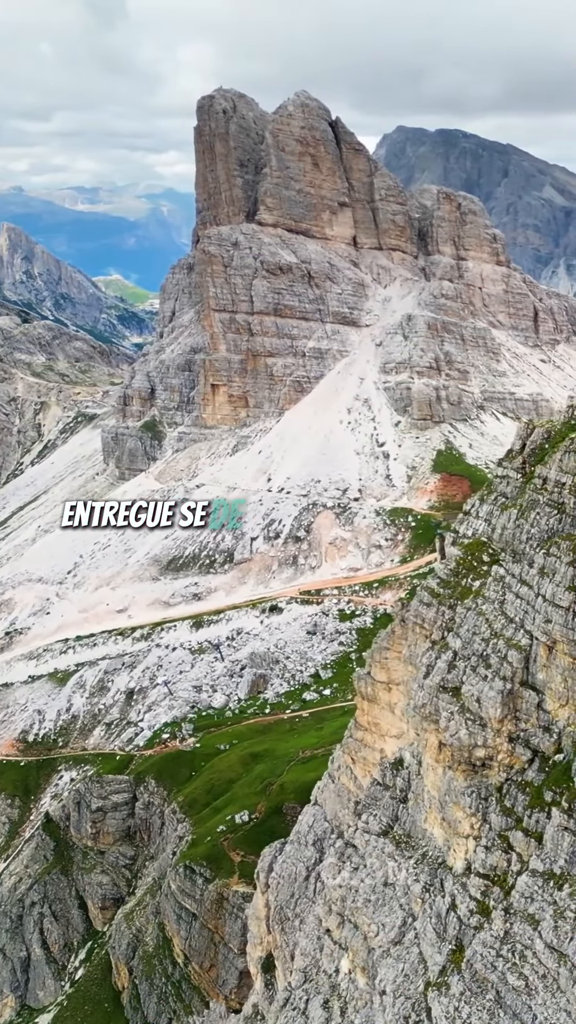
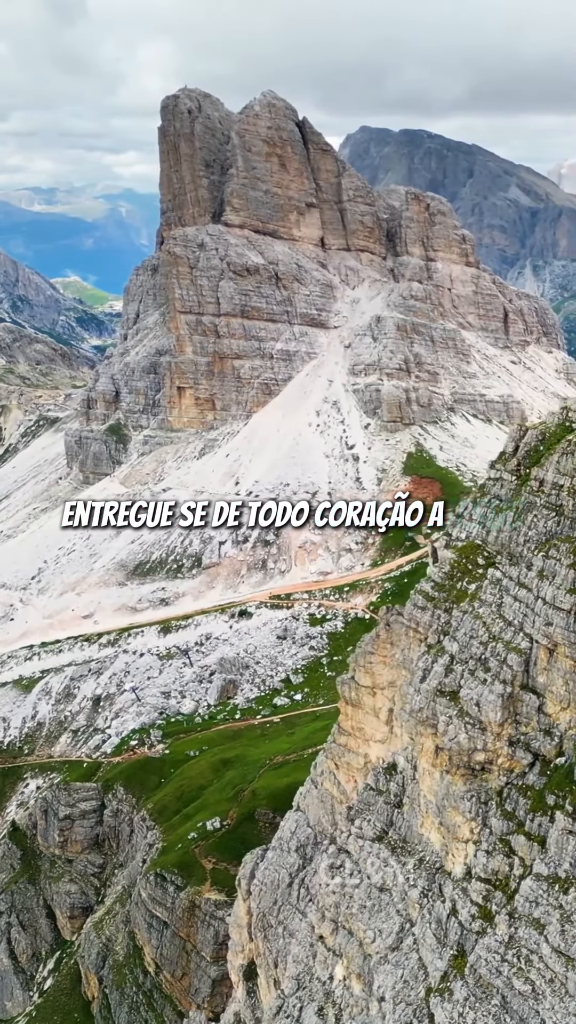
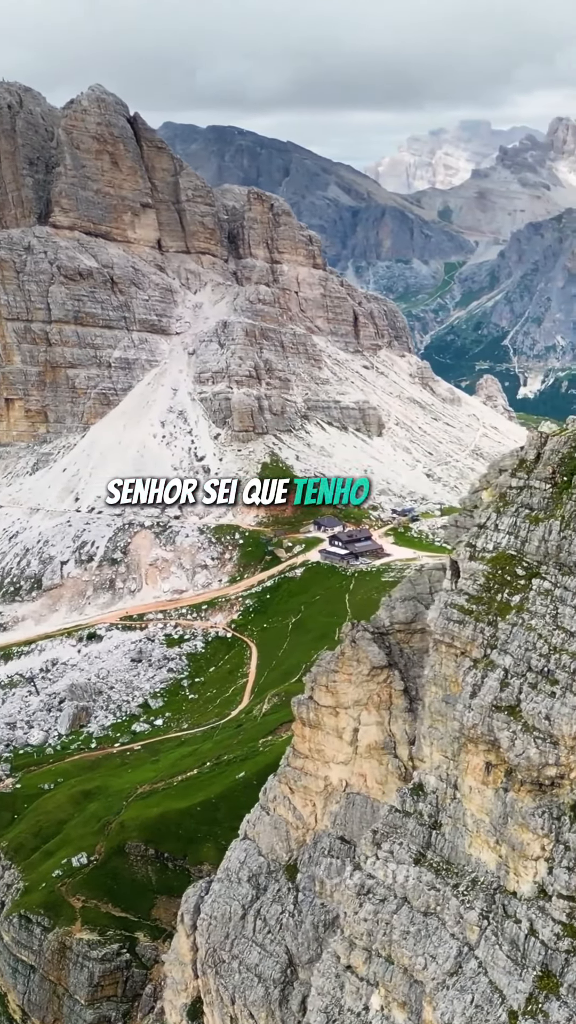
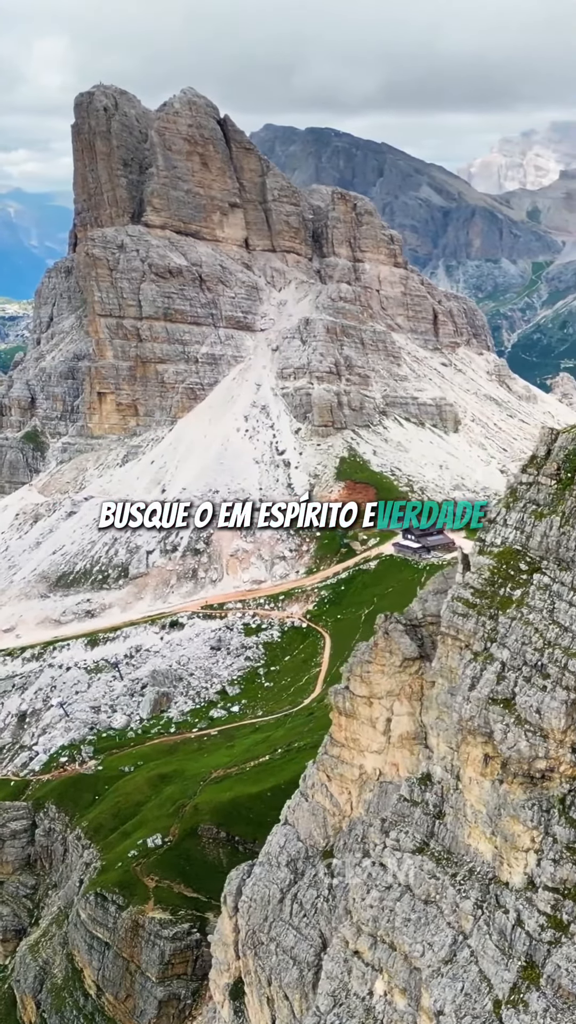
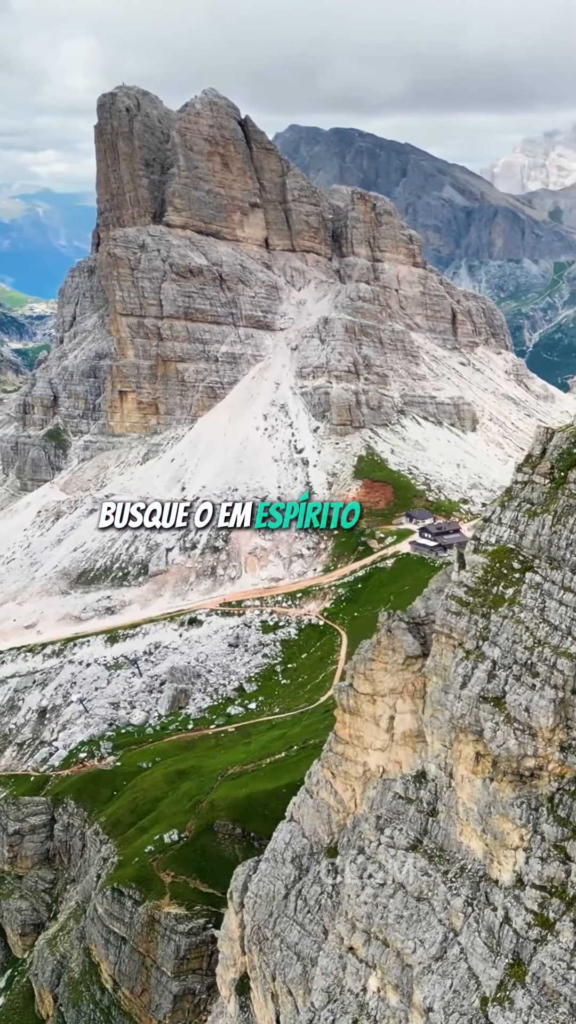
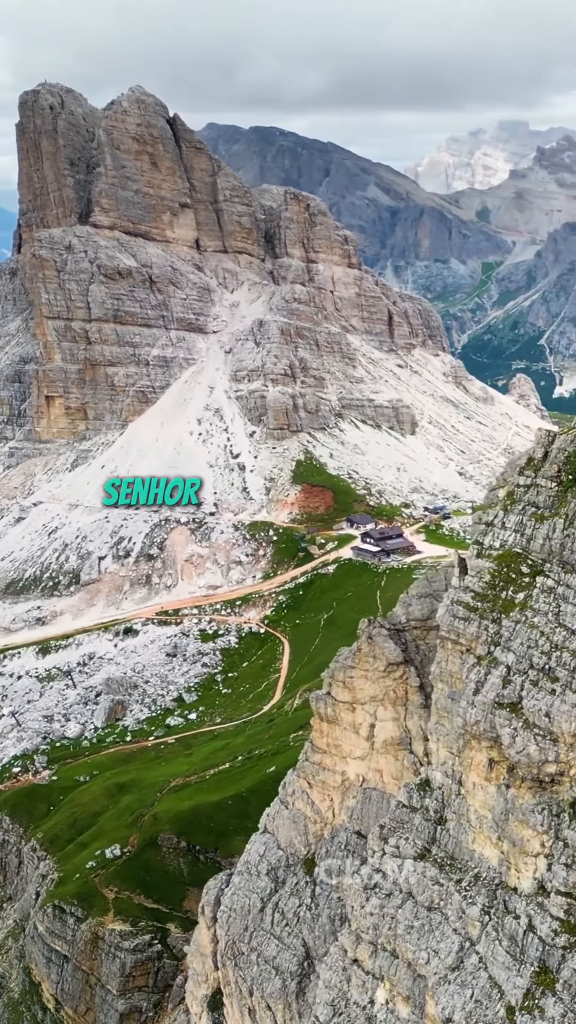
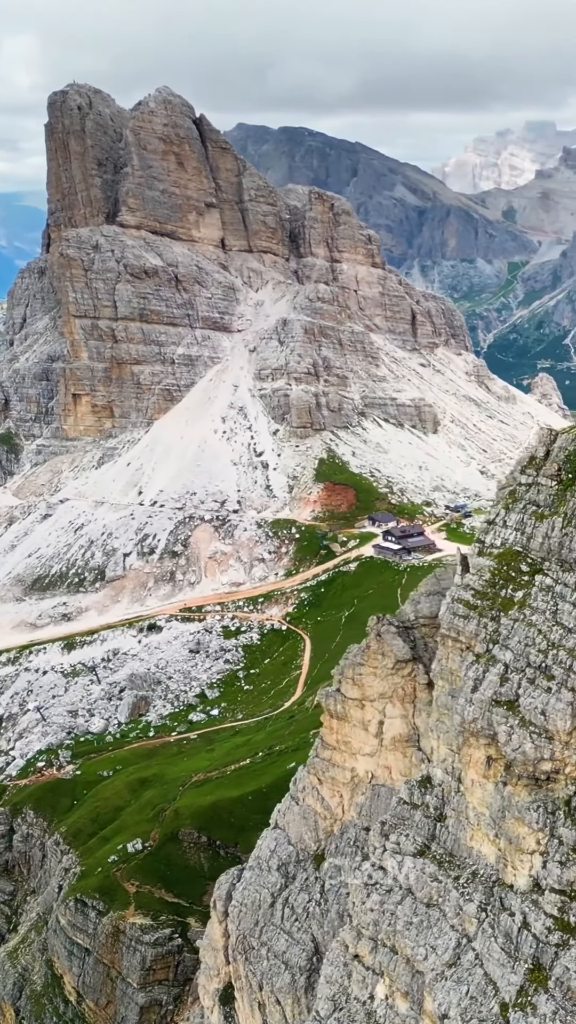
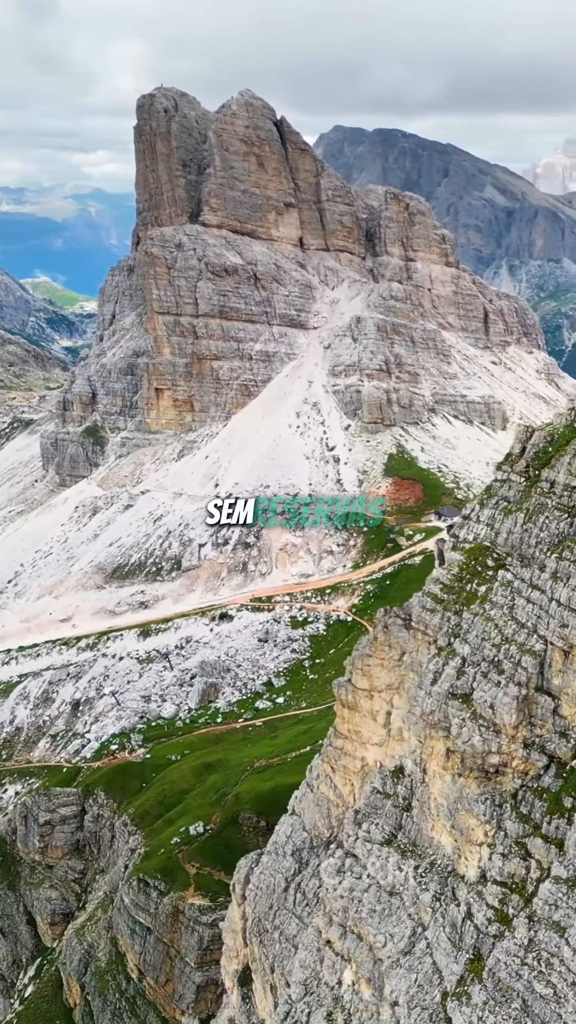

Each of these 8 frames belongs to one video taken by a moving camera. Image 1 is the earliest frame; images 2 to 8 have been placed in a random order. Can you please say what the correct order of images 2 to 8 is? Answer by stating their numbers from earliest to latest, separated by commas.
2, 8, 5, 4, 7, 6, 3
